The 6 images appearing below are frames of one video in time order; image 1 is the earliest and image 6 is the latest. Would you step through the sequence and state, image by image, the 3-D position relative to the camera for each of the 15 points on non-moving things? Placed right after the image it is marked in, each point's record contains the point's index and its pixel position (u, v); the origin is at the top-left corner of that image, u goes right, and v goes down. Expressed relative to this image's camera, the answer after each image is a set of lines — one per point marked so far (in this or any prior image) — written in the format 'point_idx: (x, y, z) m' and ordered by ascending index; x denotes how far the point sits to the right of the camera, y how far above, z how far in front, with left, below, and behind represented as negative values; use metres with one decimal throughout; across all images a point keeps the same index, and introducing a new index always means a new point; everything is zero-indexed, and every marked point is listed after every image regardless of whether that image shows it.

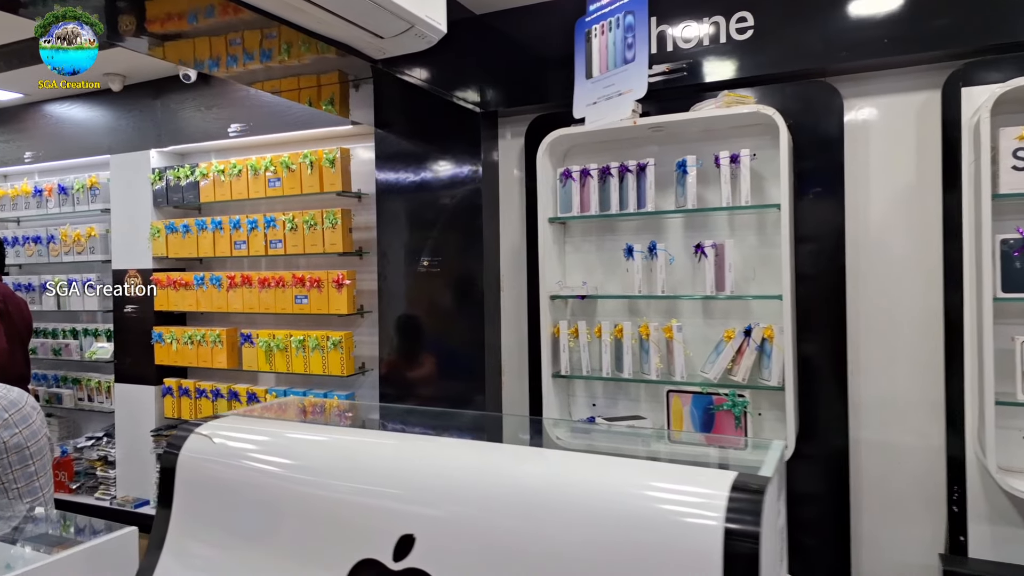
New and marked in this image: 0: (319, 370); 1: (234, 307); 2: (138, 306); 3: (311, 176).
0: (-1.3, -0.5, +3.4) m
1: (-1.9, -0.1, +3.7) m
2: (-2.8, -0.1, +4.0) m
3: (-1.3, +0.7, +3.4) m
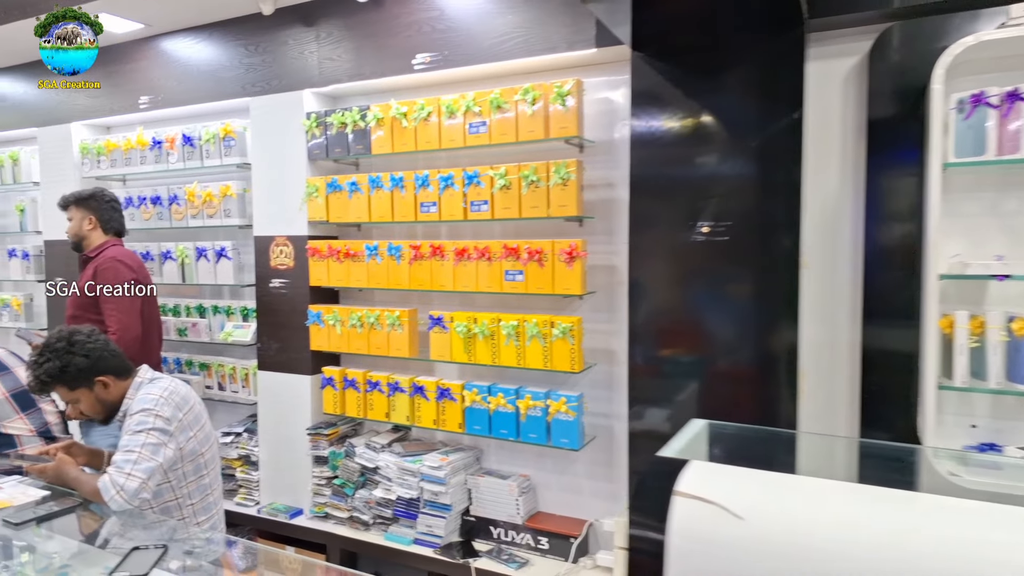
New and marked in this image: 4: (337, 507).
0: (+0.1, -0.4, +2.7) m
1: (-0.5, 0.0, +3.0) m
2: (-1.4, 0.0, +3.3) m
3: (+0.1, +0.9, +2.7) m
4: (-1.1, -1.3, +3.1) m
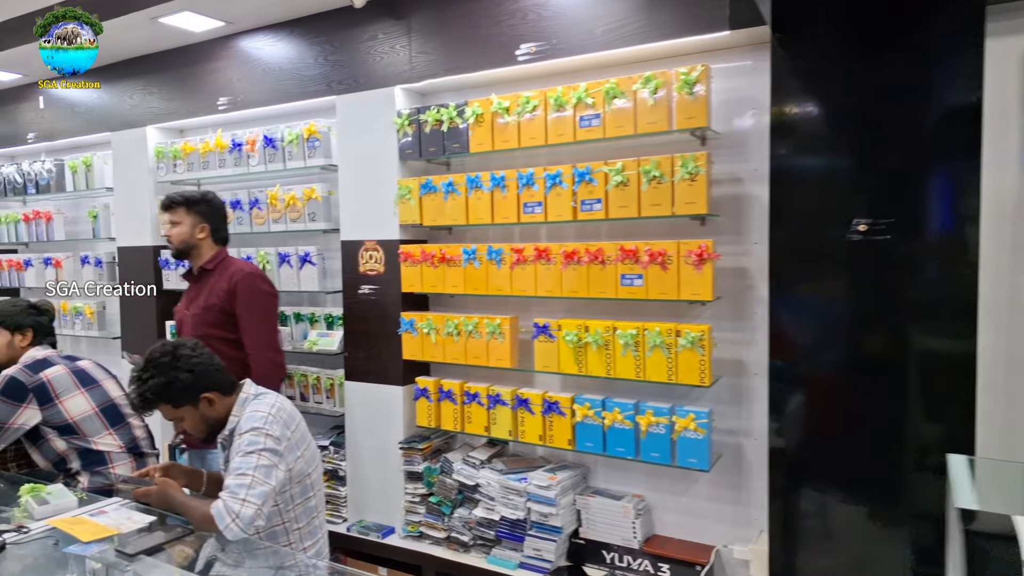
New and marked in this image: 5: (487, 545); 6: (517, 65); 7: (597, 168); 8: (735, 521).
0: (+0.7, -0.4, +2.5) m
1: (+0.1, 0.0, +2.8) m
2: (-0.8, 0.0, +3.2) m
3: (+0.7, +0.8, +2.5) m
4: (-0.5, -1.4, +3.0) m
5: (-0.1, -1.4, +2.9) m
6: (0.0, +1.2, +2.8) m
7: (+0.4, +0.6, +2.6) m
8: (+1.1, -1.2, +2.6) m
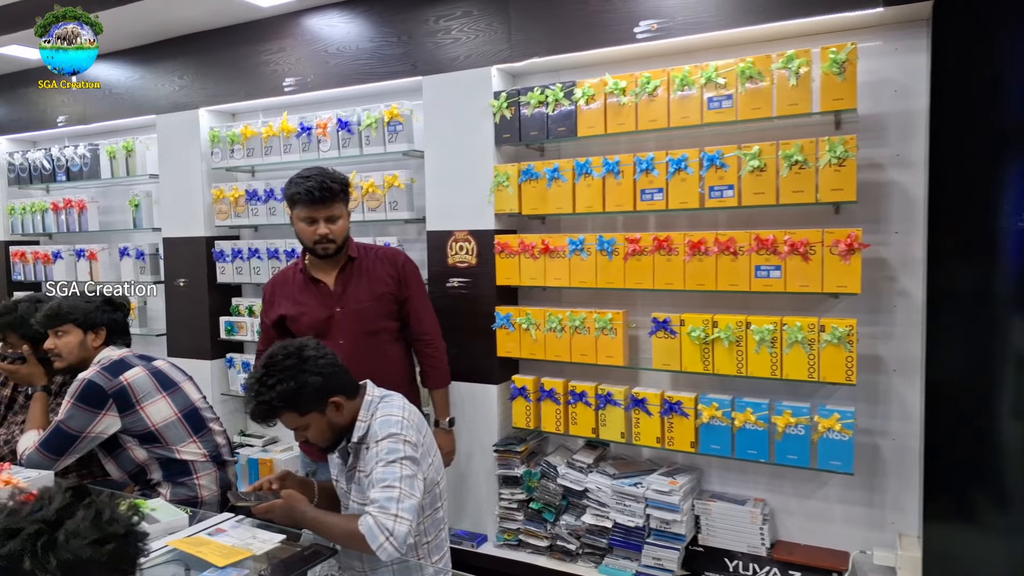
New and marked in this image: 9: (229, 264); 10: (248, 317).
0: (+1.3, -0.4, +2.4) m
1: (+0.7, 0.0, +2.6) m
2: (-0.2, +0.1, +3.0) m
3: (+1.3, +0.9, +2.3) m
4: (+0.1, -1.3, +2.8) m
5: (+0.4, -1.4, +2.7) m
6: (+0.6, +1.2, +2.6) m
7: (+1.0, +0.6, +2.4) m
8: (+1.7, -1.1, +2.5) m
9: (-2.0, +0.2, +3.7) m
10: (-1.9, -0.2, +3.7) m
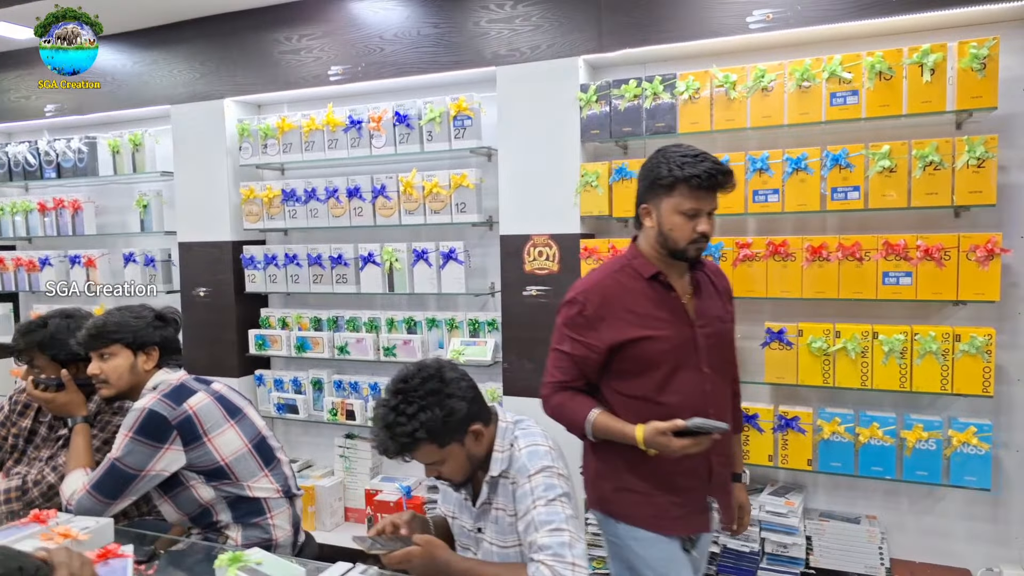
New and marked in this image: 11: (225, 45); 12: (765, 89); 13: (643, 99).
0: (+1.8, -0.4, +2.2) m
1: (+1.1, 0.0, +2.5) m
2: (+0.2, 0.0, +2.8) m
3: (+1.8, +0.8, +2.2) m
4: (+0.6, -1.4, +2.6) m
5: (+0.9, -1.4, +2.5) m
6: (+1.1, +1.2, +2.5) m
7: (+1.5, +0.6, +2.3) m
8: (+2.2, -1.2, +2.4) m
9: (-1.6, +0.1, +3.4) m
10: (-1.5, -0.3, +3.4) m
11: (-1.9, +1.6, +3.5) m
12: (+1.2, +0.9, +2.4) m
13: (+0.7, +0.9, +2.6) m
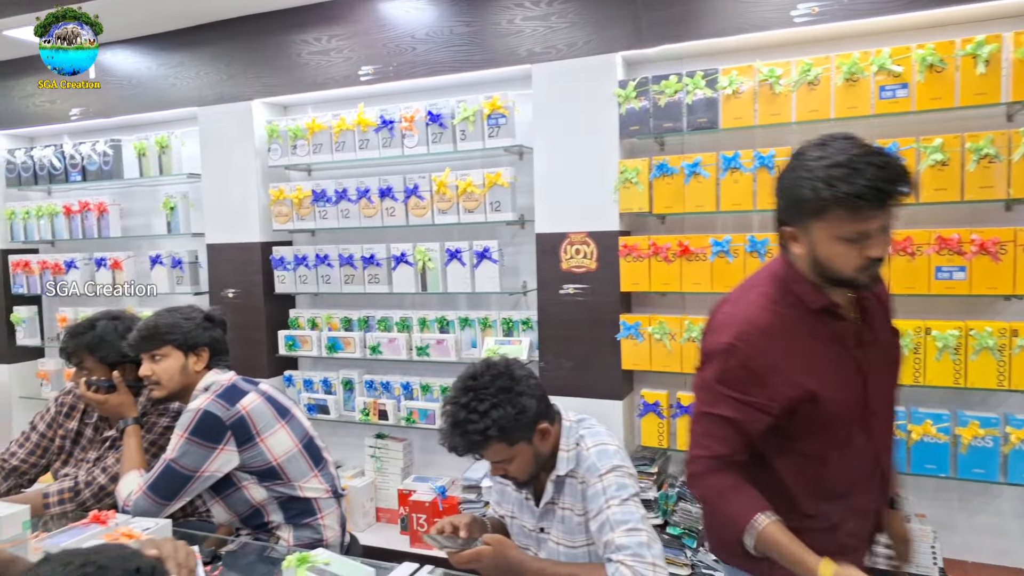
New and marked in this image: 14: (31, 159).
0: (+2.0, -0.4, +2.2) m
1: (+1.3, 0.0, +2.4) m
2: (+0.4, 0.0, +2.7) m
3: (+1.9, +0.9, +2.2) m
4: (+0.8, -1.3, +2.5) m
5: (+1.1, -1.4, +2.5) m
6: (+1.3, +1.2, +2.4) m
7: (+1.7, +0.6, +2.2) m
8: (+2.4, -1.1, +2.3) m
9: (-1.4, +0.1, +3.3) m
10: (-1.3, -0.3, +3.4) m
11: (-1.7, +1.6, +3.4) m
12: (+1.4, +0.9, +2.4) m
13: (+0.8, +0.9, +2.5) m
14: (-3.8, +1.0, +4.1) m
